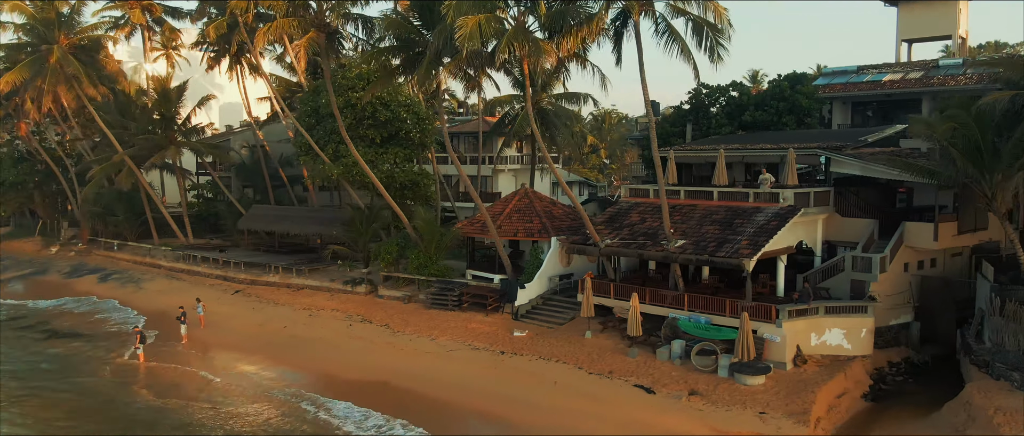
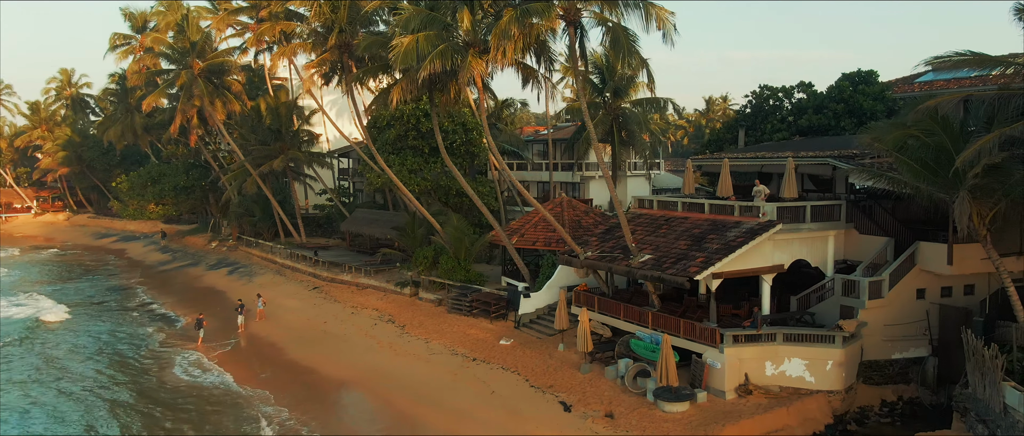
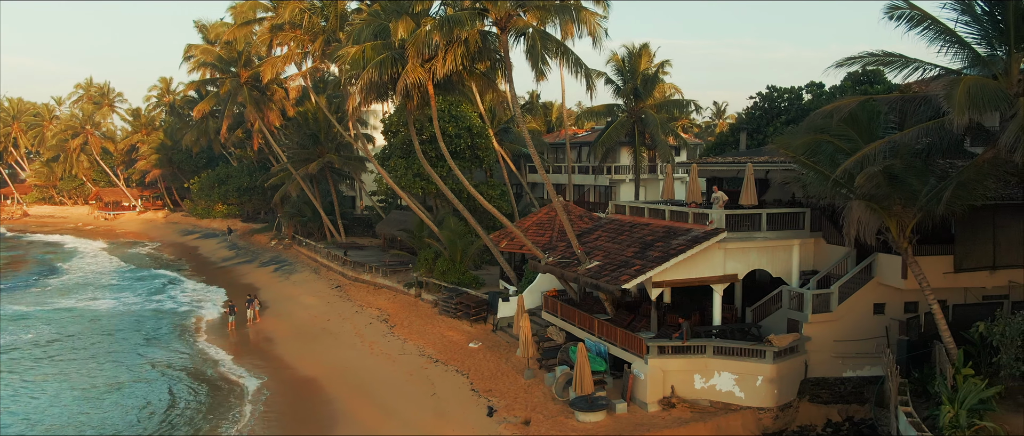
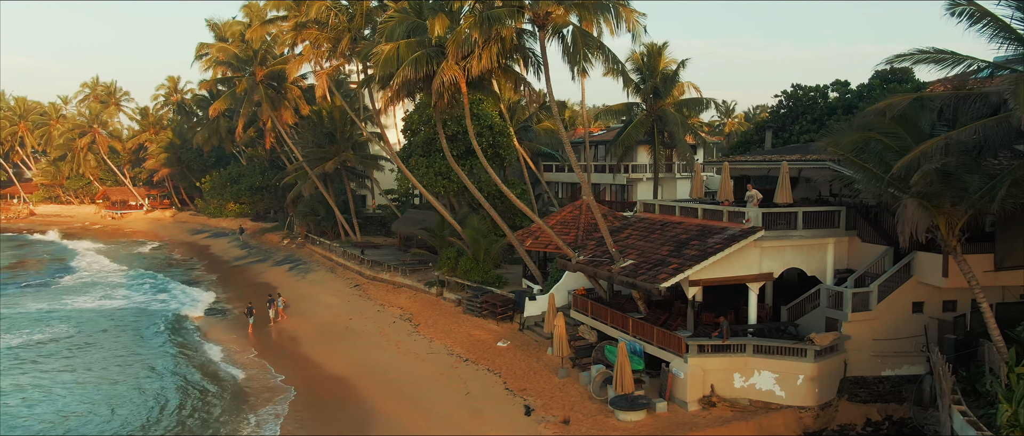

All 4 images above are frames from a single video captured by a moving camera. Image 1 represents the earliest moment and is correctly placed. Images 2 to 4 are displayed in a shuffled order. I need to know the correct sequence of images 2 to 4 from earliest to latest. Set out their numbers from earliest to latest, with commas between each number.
2, 4, 3
